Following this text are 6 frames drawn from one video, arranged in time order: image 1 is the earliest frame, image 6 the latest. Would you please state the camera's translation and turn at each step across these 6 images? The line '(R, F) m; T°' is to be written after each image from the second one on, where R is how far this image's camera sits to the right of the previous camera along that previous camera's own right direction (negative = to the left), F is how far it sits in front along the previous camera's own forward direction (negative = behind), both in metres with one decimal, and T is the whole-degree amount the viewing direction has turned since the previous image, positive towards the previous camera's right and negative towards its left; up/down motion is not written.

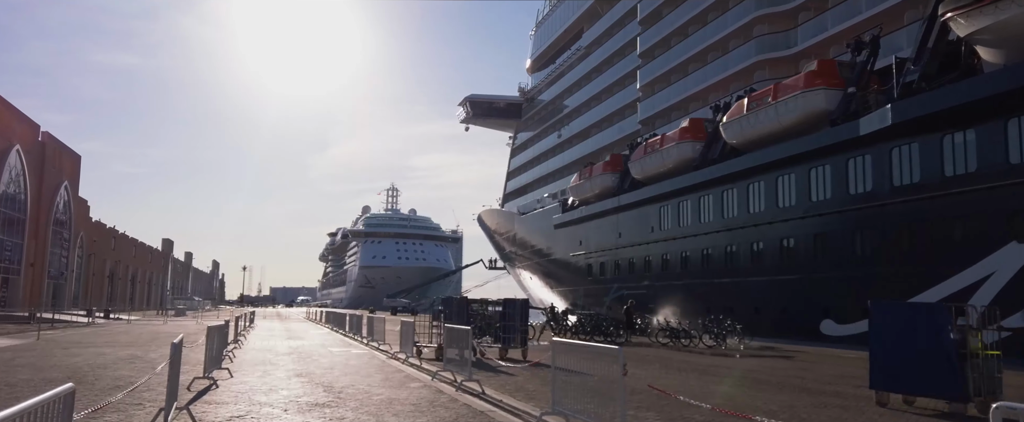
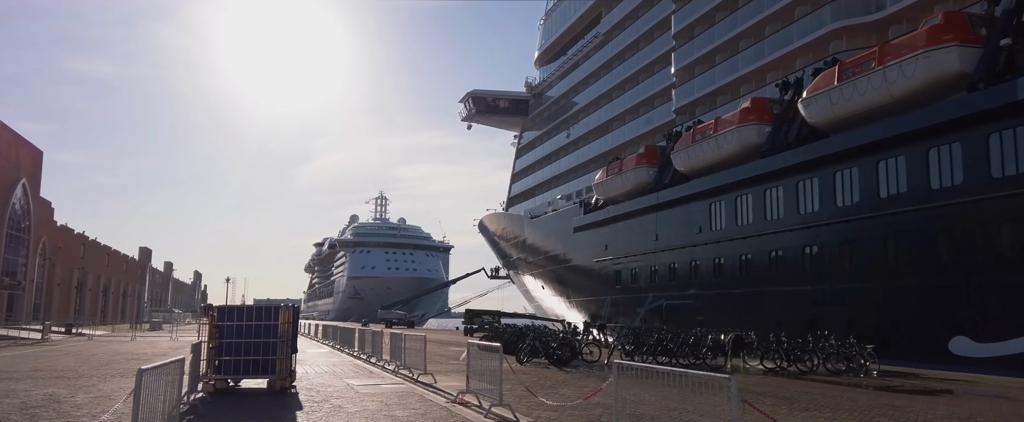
(-1.1, +2.9) m; +1°
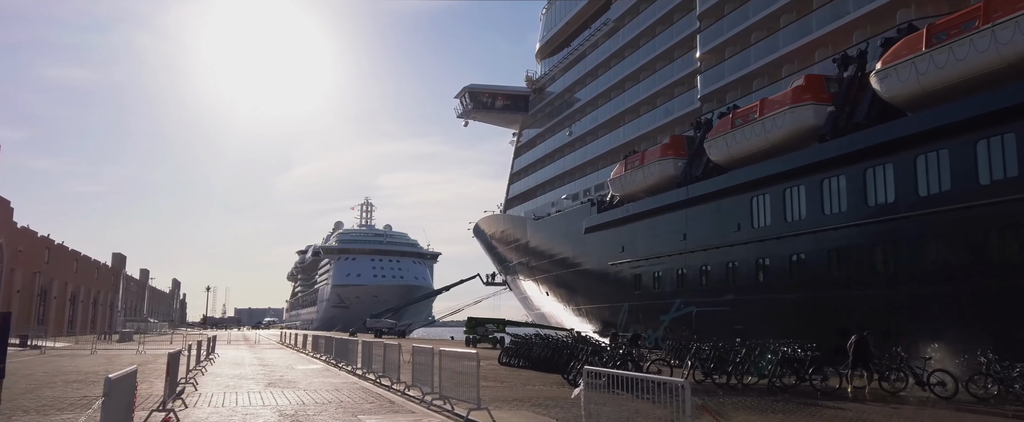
(-0.8, +2.2) m; +1°
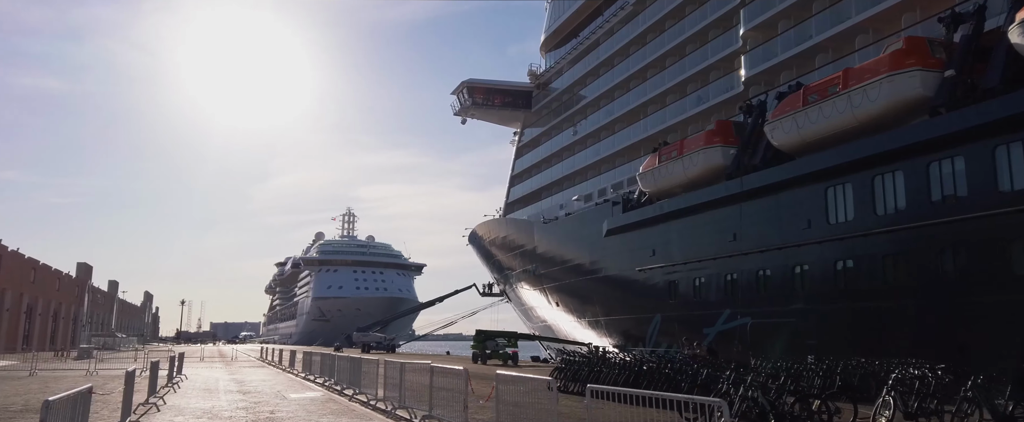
(-1.1, +2.7) m; +2°
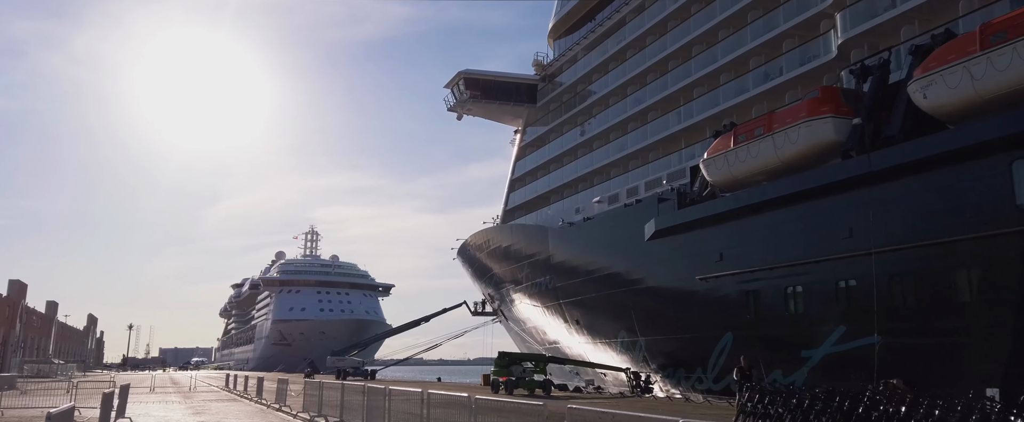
(-1.9, +3.8) m; +3°
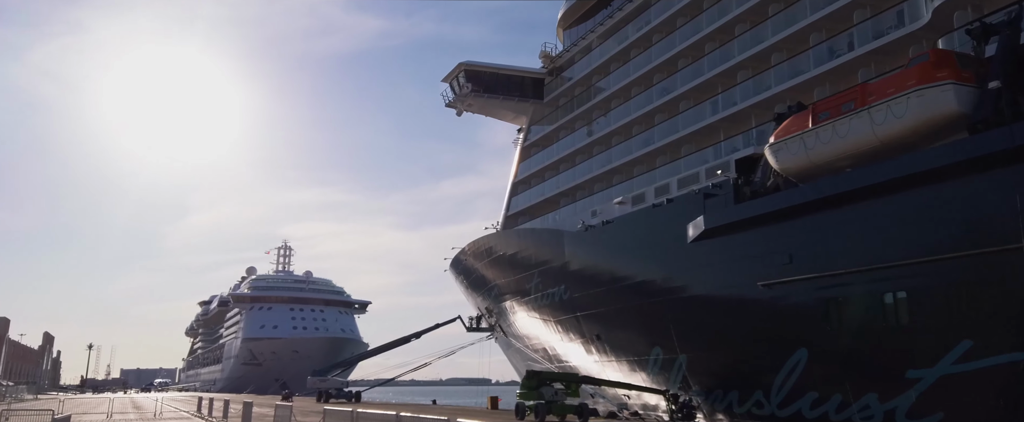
(-1.3, +2.6) m; +2°
